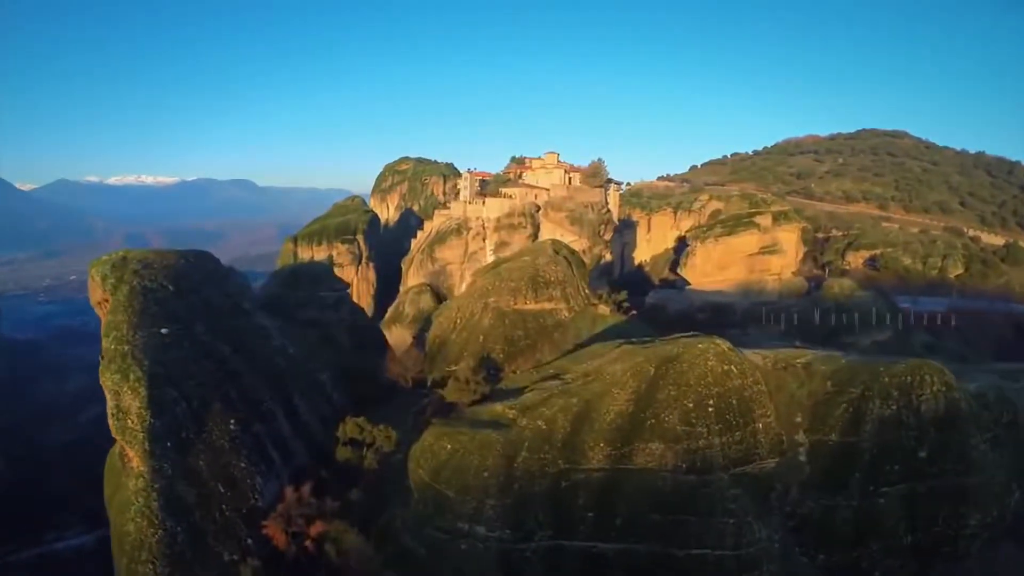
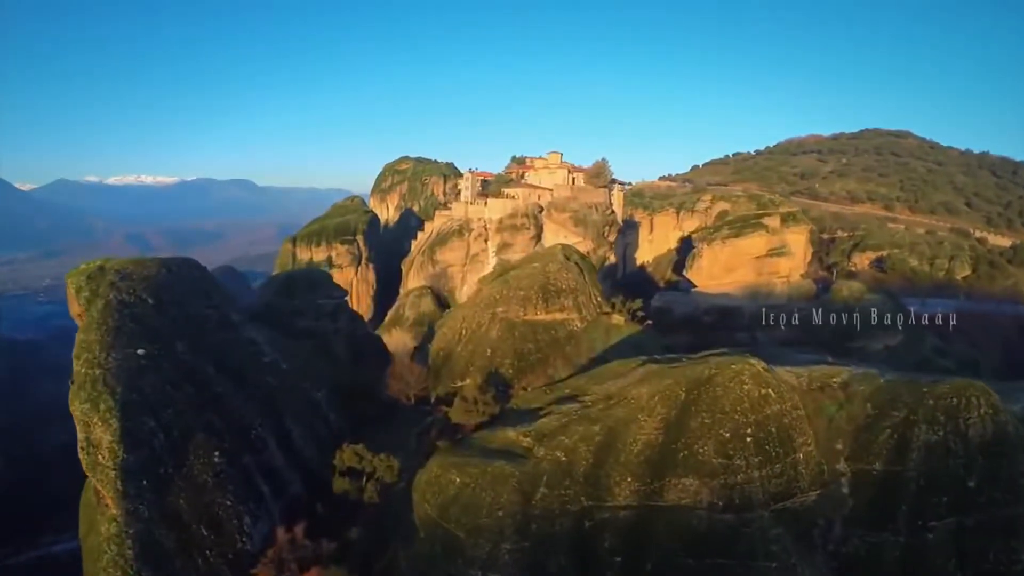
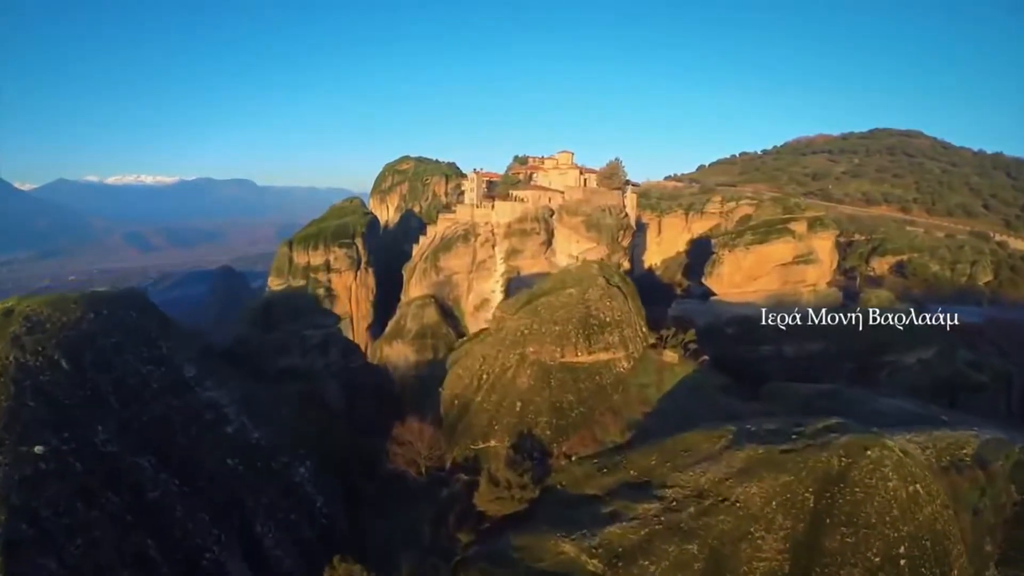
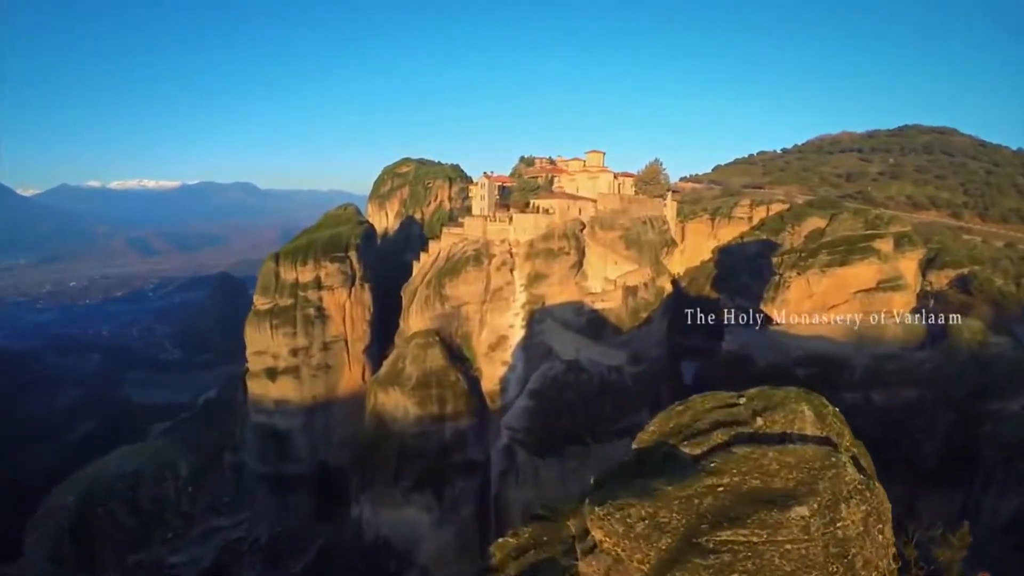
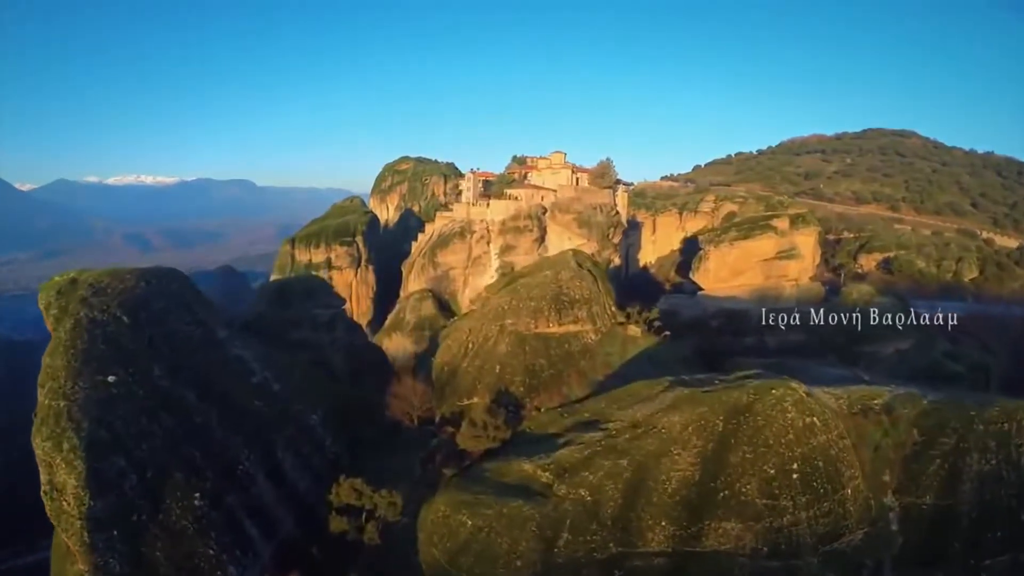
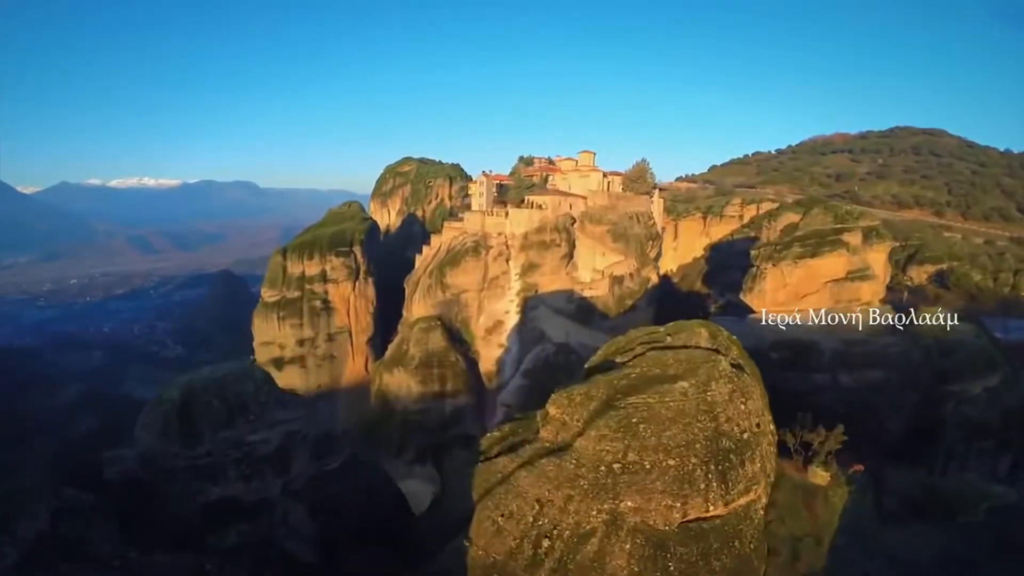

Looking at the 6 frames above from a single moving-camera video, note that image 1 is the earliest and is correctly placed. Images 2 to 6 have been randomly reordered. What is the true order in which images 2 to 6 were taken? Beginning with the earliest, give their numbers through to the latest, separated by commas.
2, 5, 3, 6, 4
